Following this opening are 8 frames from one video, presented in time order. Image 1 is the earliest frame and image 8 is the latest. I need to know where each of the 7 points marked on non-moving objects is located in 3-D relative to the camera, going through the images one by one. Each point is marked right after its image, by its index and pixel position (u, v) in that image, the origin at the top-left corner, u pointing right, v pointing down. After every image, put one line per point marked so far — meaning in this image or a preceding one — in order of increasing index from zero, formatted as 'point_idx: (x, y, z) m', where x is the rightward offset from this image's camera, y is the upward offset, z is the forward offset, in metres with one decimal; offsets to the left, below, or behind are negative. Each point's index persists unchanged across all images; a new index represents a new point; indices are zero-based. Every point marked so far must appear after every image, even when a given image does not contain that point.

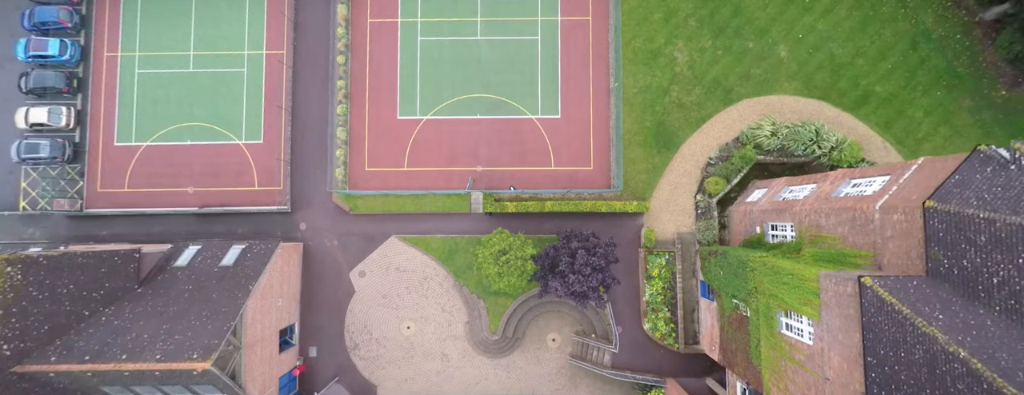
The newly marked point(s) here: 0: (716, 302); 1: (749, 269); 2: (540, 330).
0: (+9.3, -4.8, +17.0) m
1: (+9.2, -2.8, +14.5) m
2: (+1.5, -7.0, +19.7) m
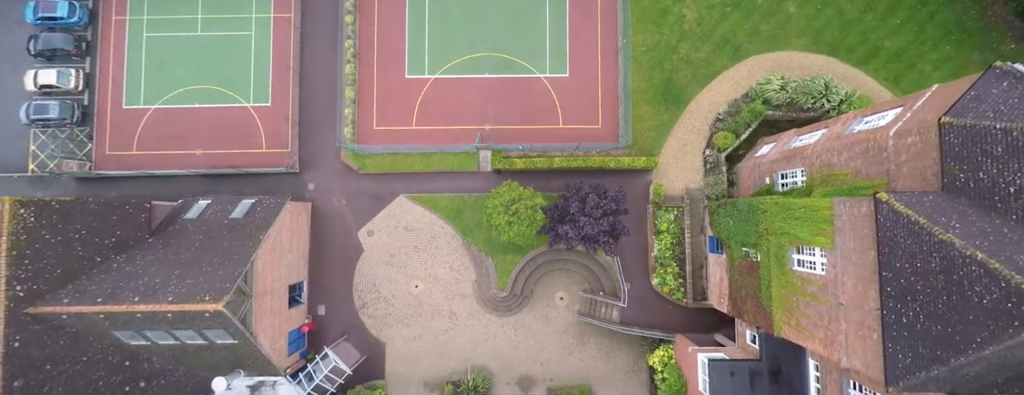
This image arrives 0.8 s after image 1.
0: (+9.8, -2.6, +17.0) m
1: (+9.6, -0.6, +14.5) m
2: (+1.9, -4.8, +19.8) m
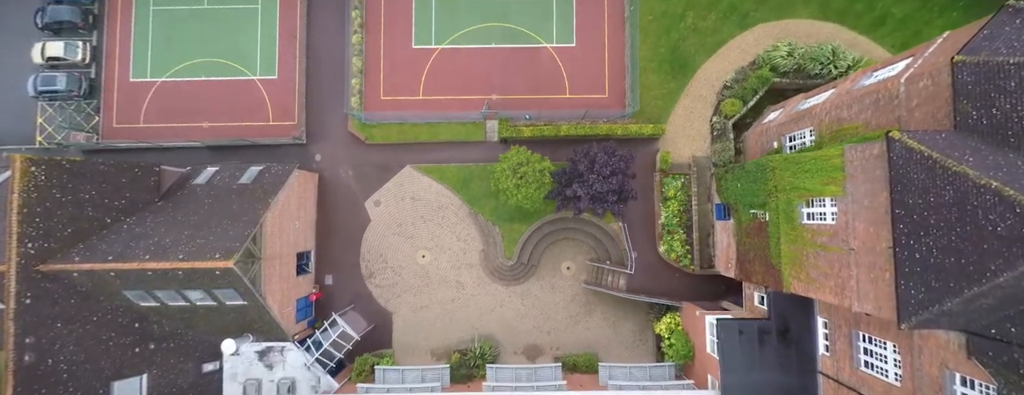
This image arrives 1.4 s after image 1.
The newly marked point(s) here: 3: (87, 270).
0: (+10.1, -1.0, +17.0) m
1: (+10.0, +1.0, +14.5) m
2: (+2.3, -3.2, +19.8) m
3: (-16.3, -2.8, +14.2) m
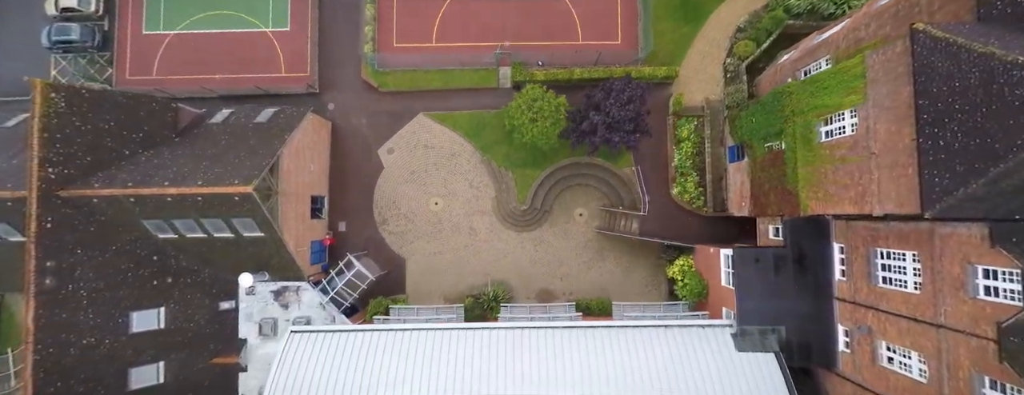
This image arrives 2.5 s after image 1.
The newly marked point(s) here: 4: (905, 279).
0: (+10.8, +1.9, +17.1) m
1: (+10.6, +3.9, +14.6) m
2: (+2.9, -0.3, +19.9) m
3: (-15.6, +0.1, +14.3) m
4: (+12.5, -2.6, +11.9) m
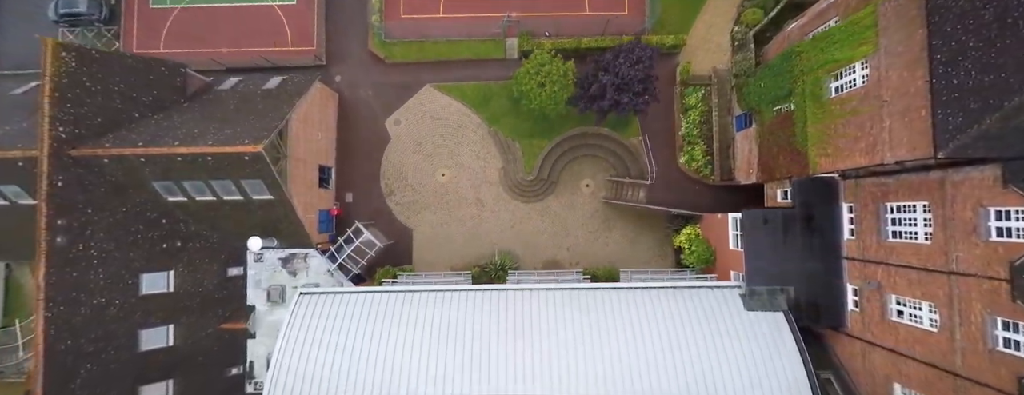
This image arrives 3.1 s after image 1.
0: (+11.2, +3.4, +17.1) m
1: (+11.0, +5.4, +14.6) m
2: (+3.3, +1.2, +19.9) m
3: (-15.2, +1.7, +14.4) m
4: (+12.9, -1.1, +11.9) m
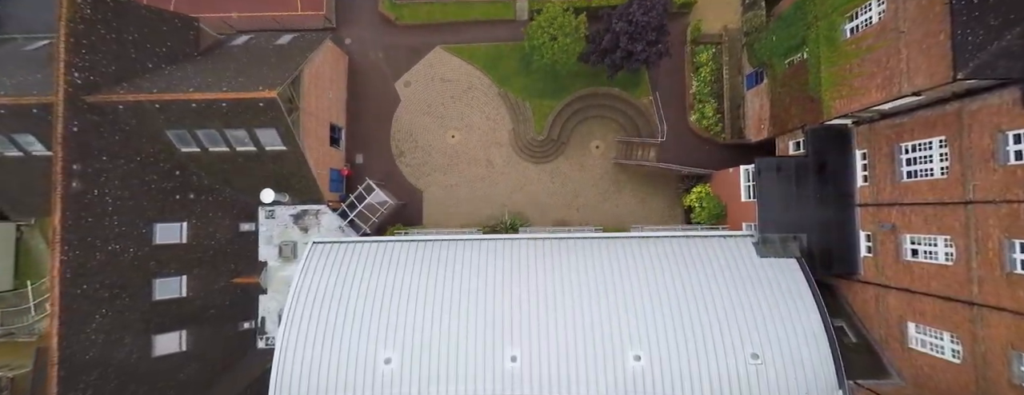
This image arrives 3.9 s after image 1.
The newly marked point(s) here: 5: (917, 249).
0: (+11.7, +5.5, +17.1) m
1: (+11.5, +7.5, +14.6) m
2: (+3.8, +3.3, +19.9) m
3: (-14.7, +3.8, +14.4) m
4: (+13.4, +1.0, +11.9) m
5: (+13.5, -1.7, +12.5) m
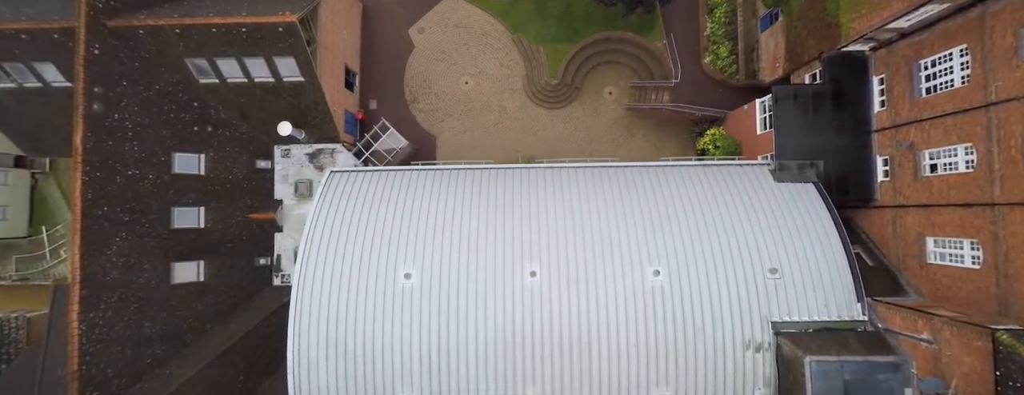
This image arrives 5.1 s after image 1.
0: (+12.4, +8.4, +17.2) m
1: (+12.3, +10.4, +14.6) m
2: (+4.6, +6.2, +20.0) m
3: (-14.0, +6.8, +14.5) m
4: (+14.1, +3.9, +12.0) m
5: (+14.2, +1.1, +12.5) m
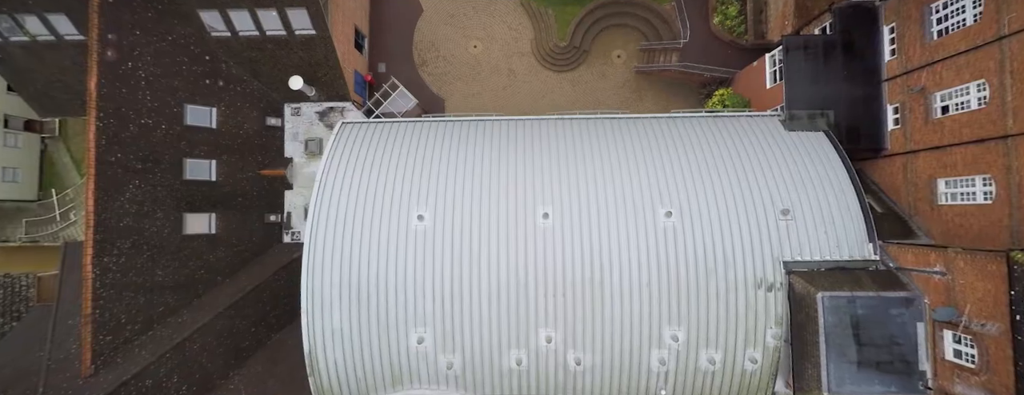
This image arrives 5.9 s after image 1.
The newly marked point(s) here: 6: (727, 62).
0: (+12.9, +10.4, +17.2) m
1: (+12.7, +12.4, +14.7) m
2: (+5.0, +8.2, +20.0) m
3: (-13.5, +8.8, +14.6) m
4: (+14.6, +5.8, +12.0) m
5: (+14.7, +3.1, +12.6) m
6: (+11.1, +6.8, +19.2) m
